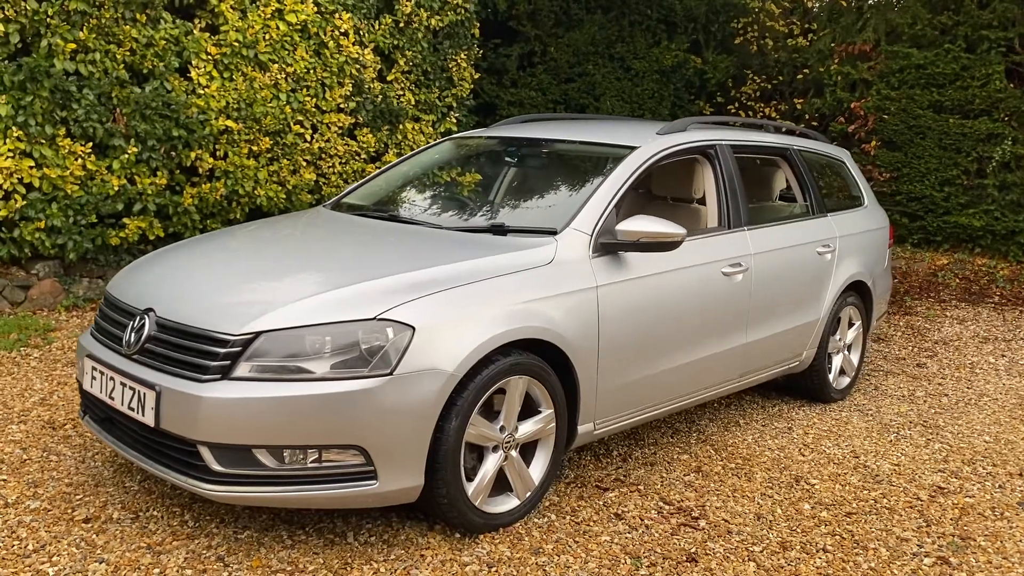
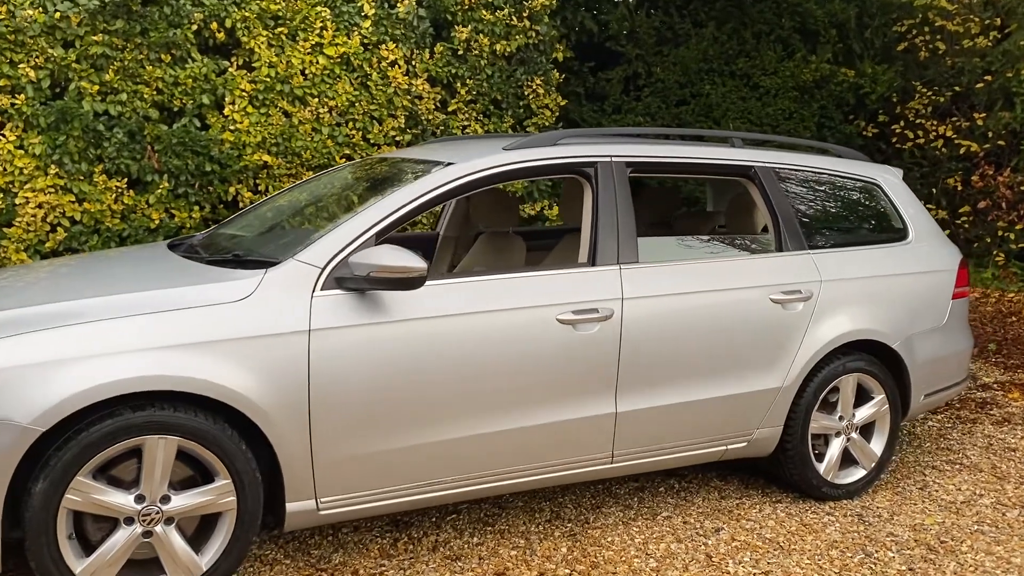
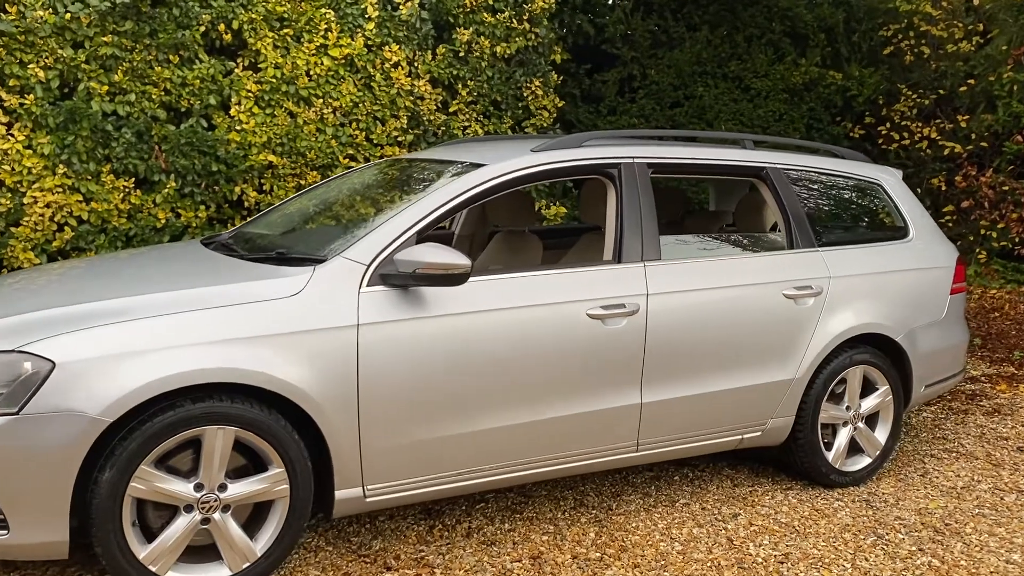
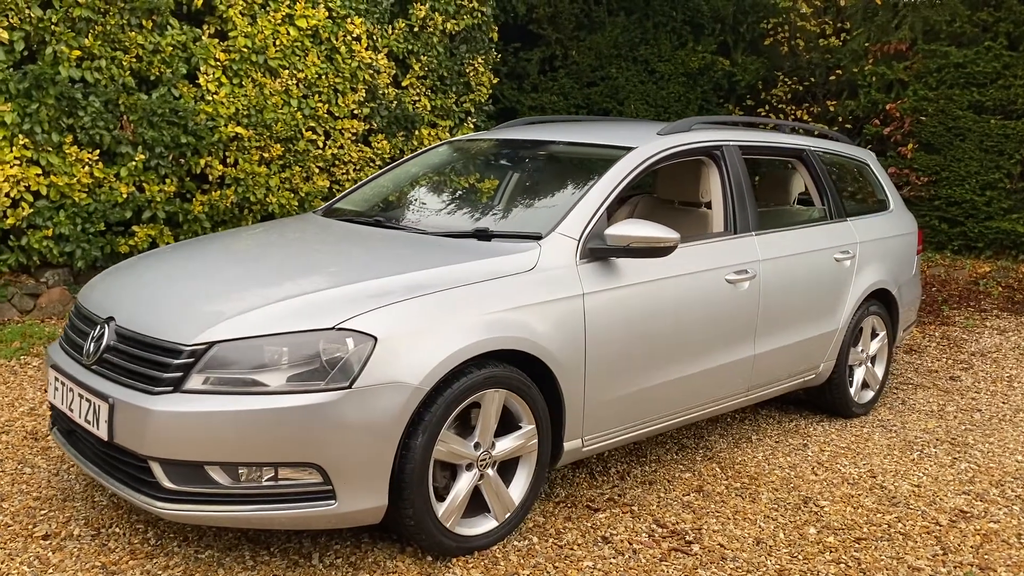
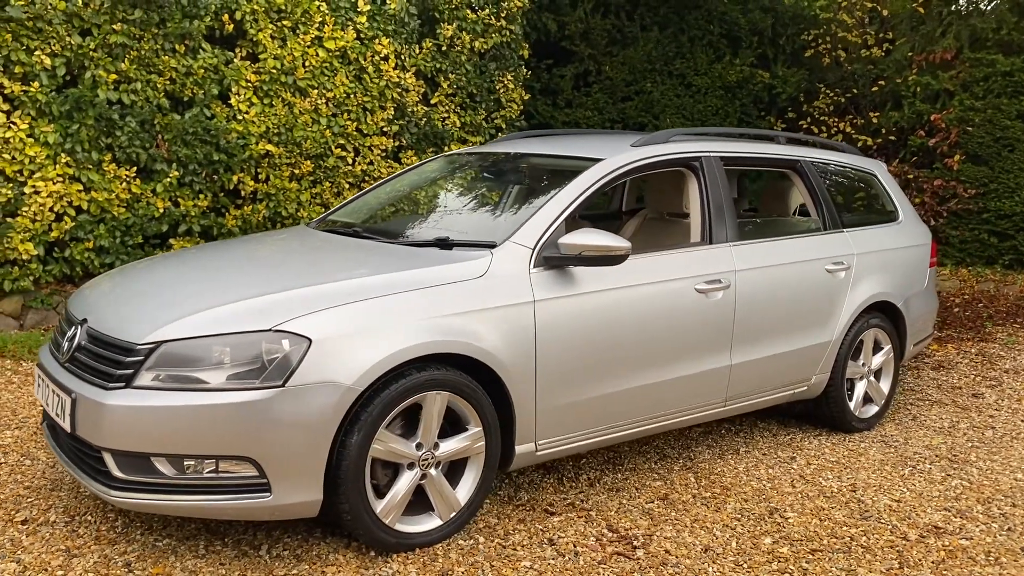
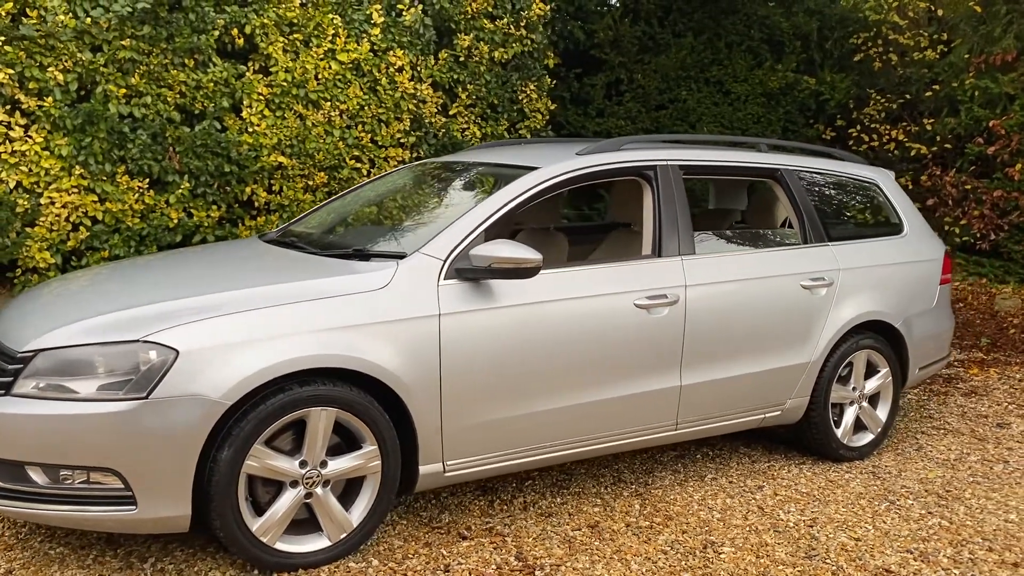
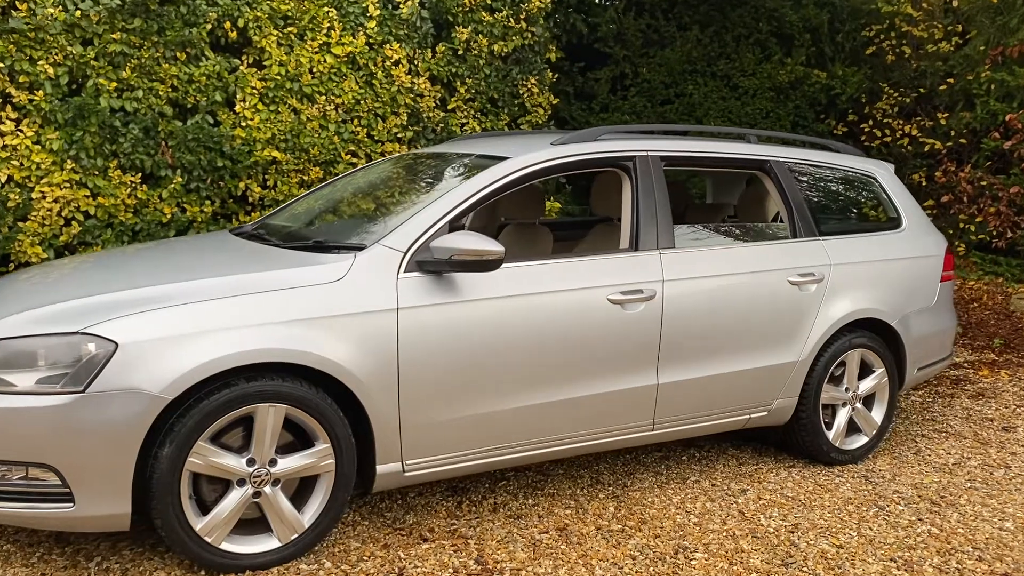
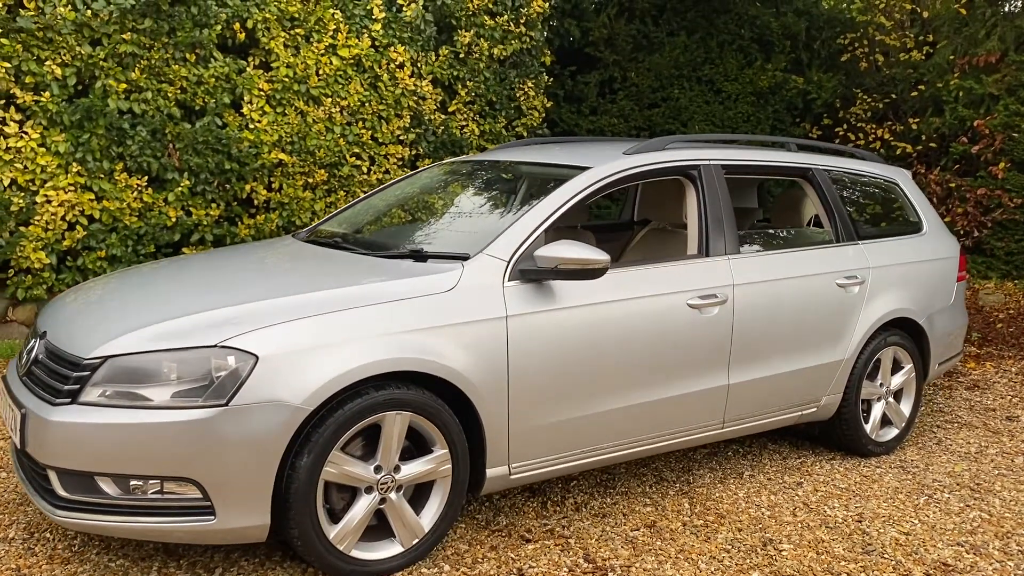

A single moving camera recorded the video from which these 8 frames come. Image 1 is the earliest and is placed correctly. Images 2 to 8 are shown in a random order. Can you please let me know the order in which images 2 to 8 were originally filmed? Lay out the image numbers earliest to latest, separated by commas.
4, 5, 8, 6, 7, 3, 2
